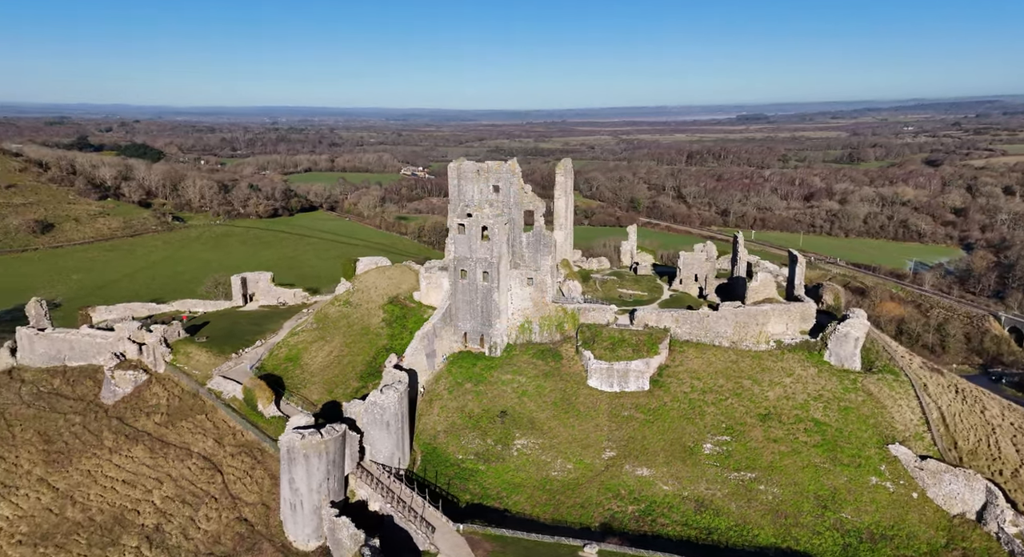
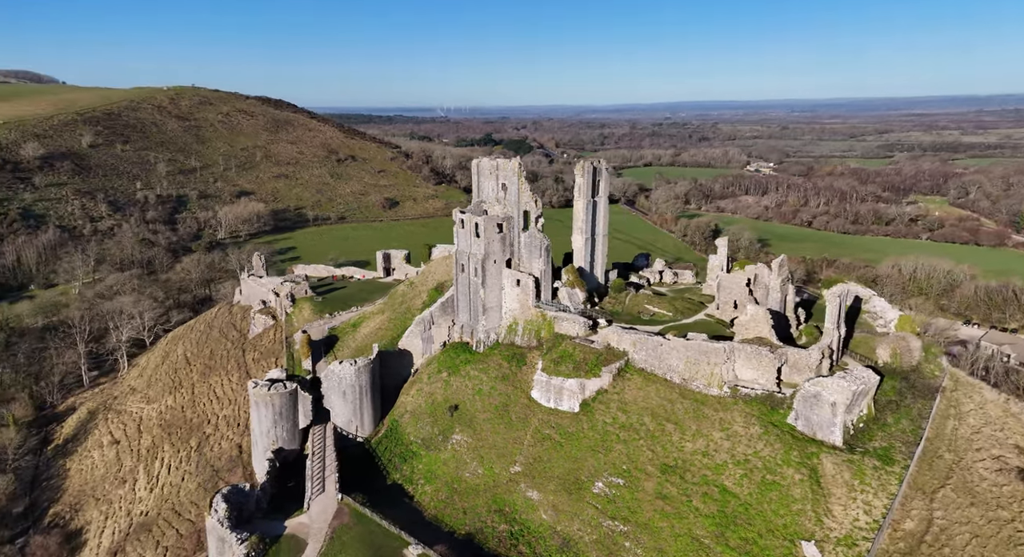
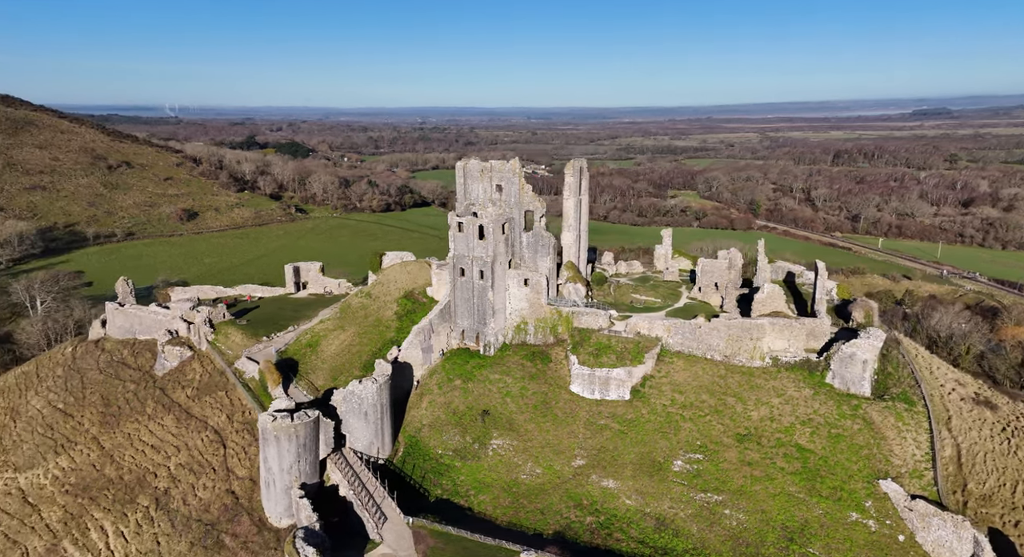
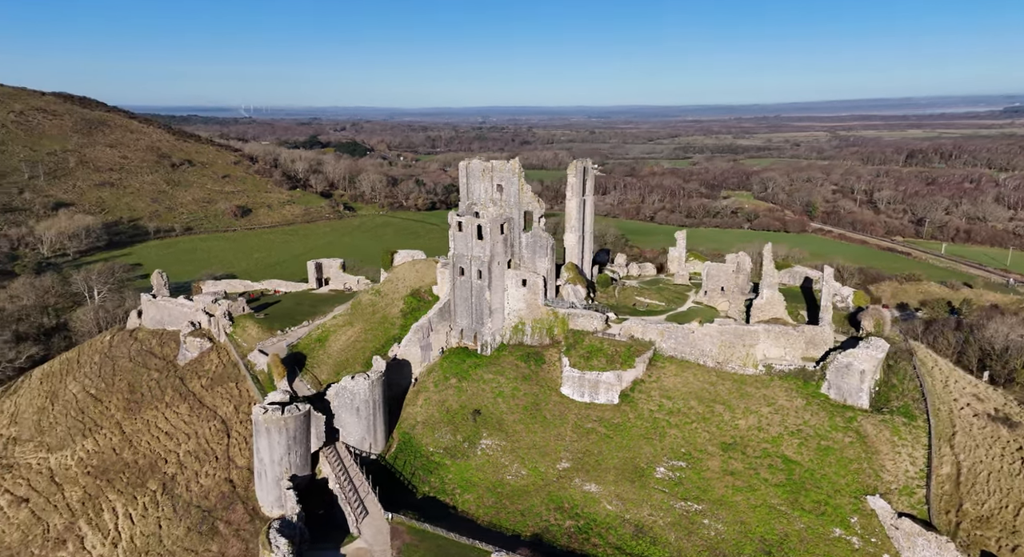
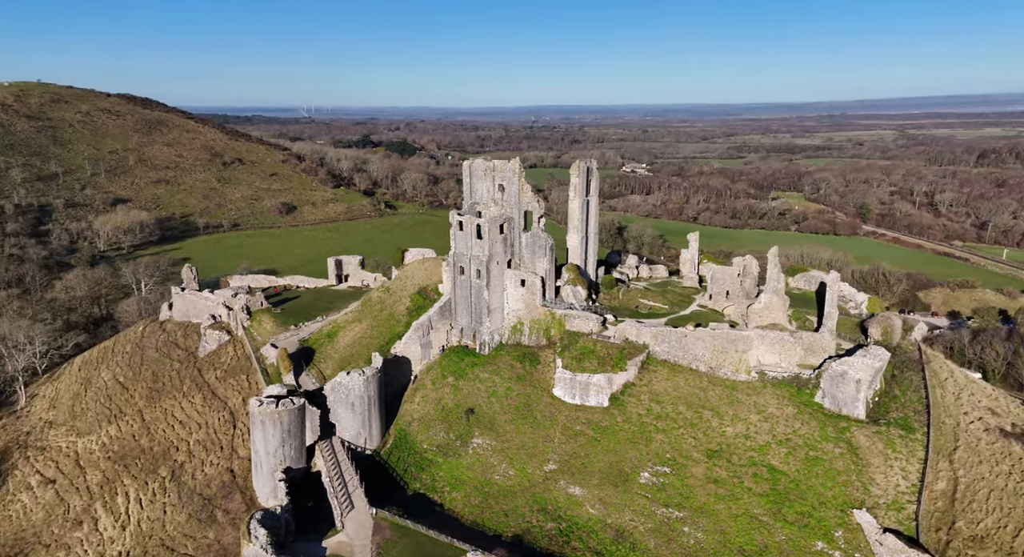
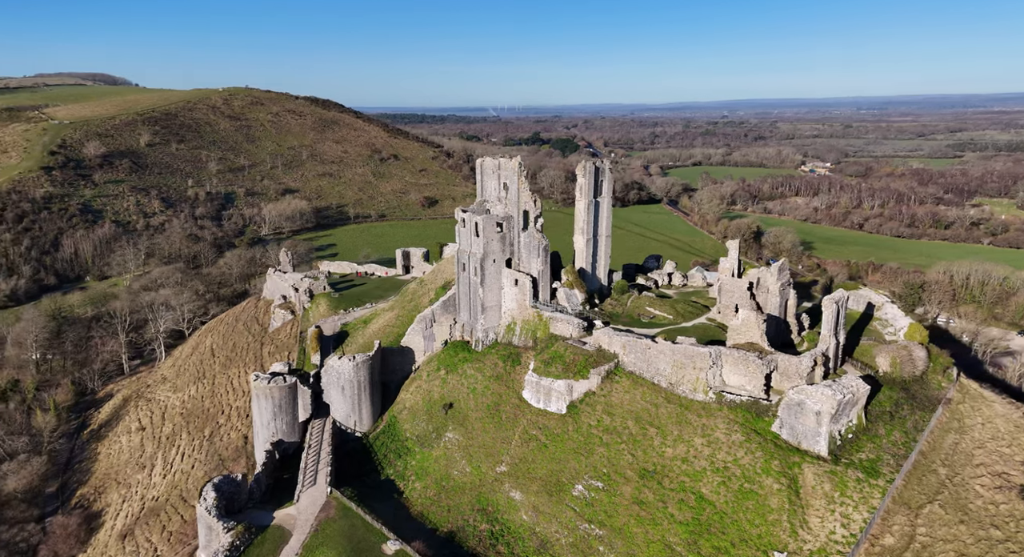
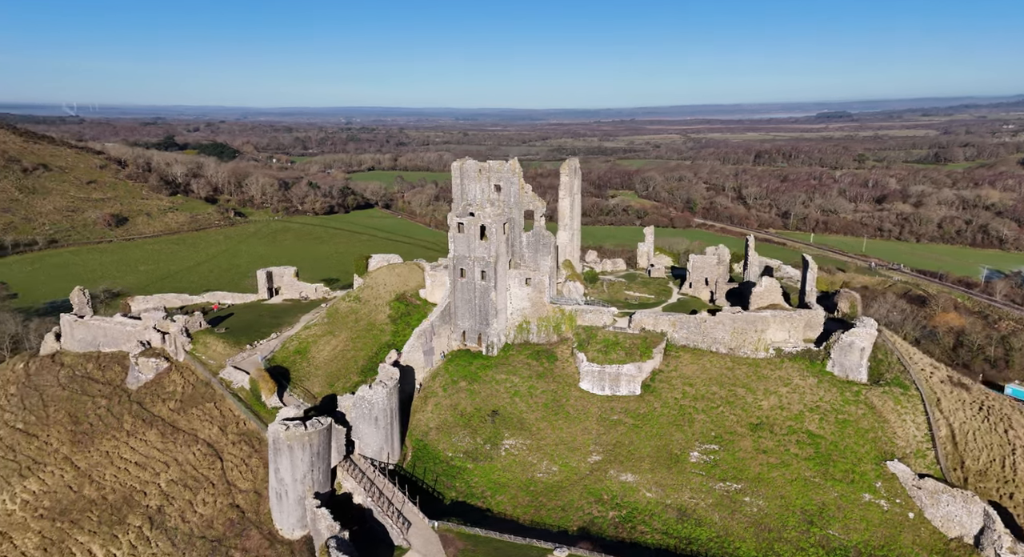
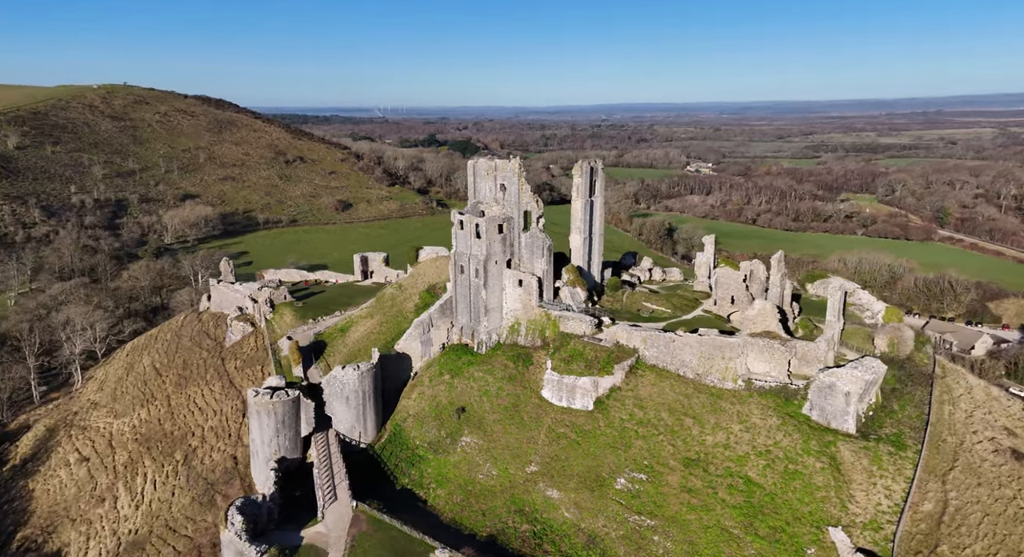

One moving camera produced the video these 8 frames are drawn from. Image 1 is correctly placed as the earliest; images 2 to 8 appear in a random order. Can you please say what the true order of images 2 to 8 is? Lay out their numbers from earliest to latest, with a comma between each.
7, 3, 4, 5, 8, 2, 6
